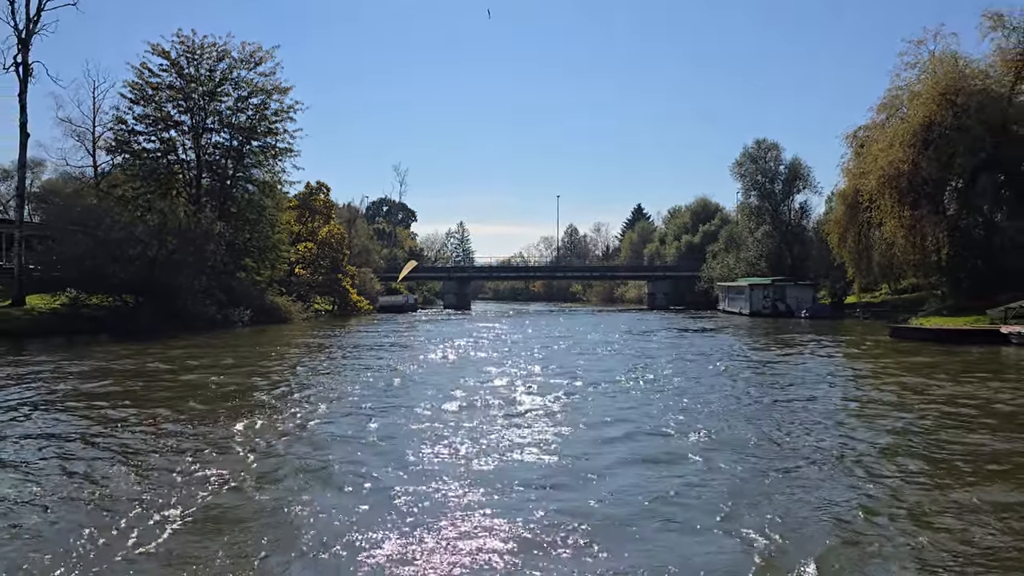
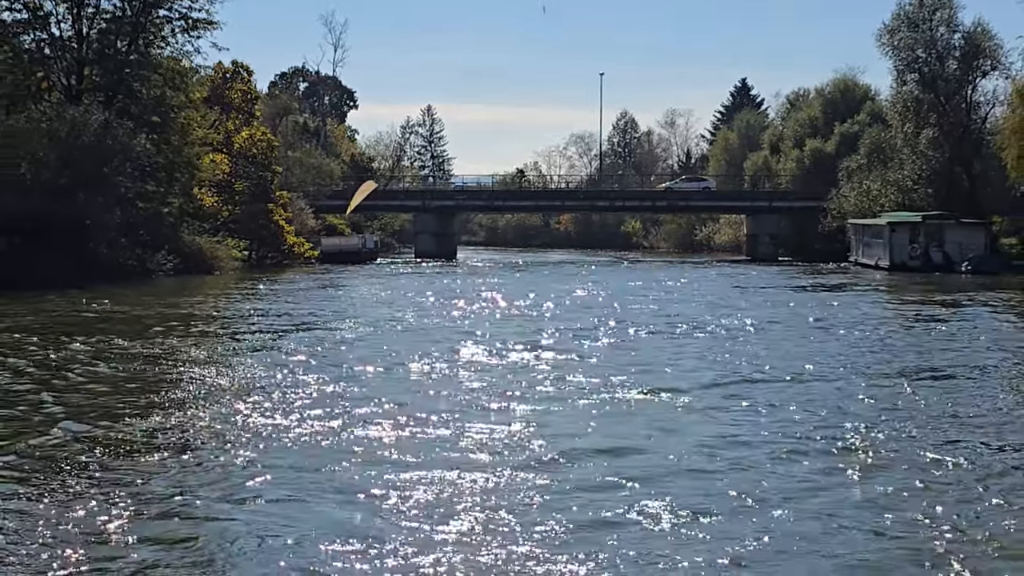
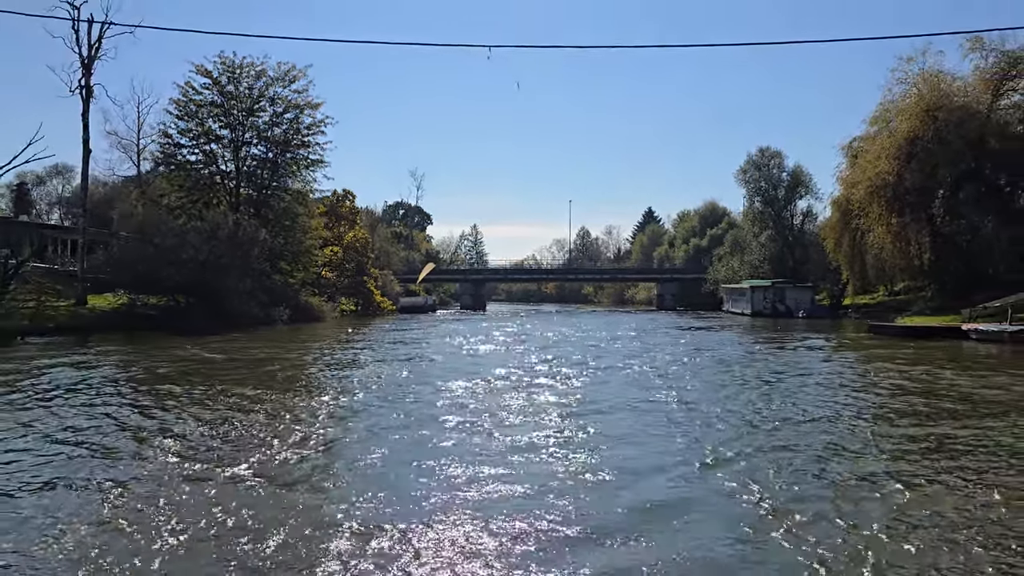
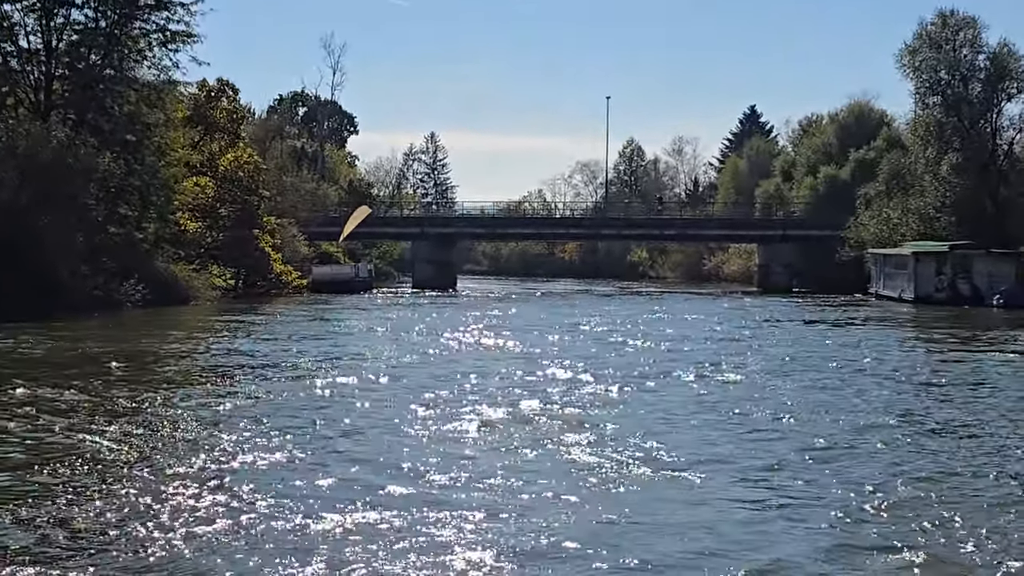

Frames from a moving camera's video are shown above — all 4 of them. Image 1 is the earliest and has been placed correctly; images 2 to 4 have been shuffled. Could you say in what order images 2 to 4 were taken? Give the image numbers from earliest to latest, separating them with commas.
3, 4, 2
